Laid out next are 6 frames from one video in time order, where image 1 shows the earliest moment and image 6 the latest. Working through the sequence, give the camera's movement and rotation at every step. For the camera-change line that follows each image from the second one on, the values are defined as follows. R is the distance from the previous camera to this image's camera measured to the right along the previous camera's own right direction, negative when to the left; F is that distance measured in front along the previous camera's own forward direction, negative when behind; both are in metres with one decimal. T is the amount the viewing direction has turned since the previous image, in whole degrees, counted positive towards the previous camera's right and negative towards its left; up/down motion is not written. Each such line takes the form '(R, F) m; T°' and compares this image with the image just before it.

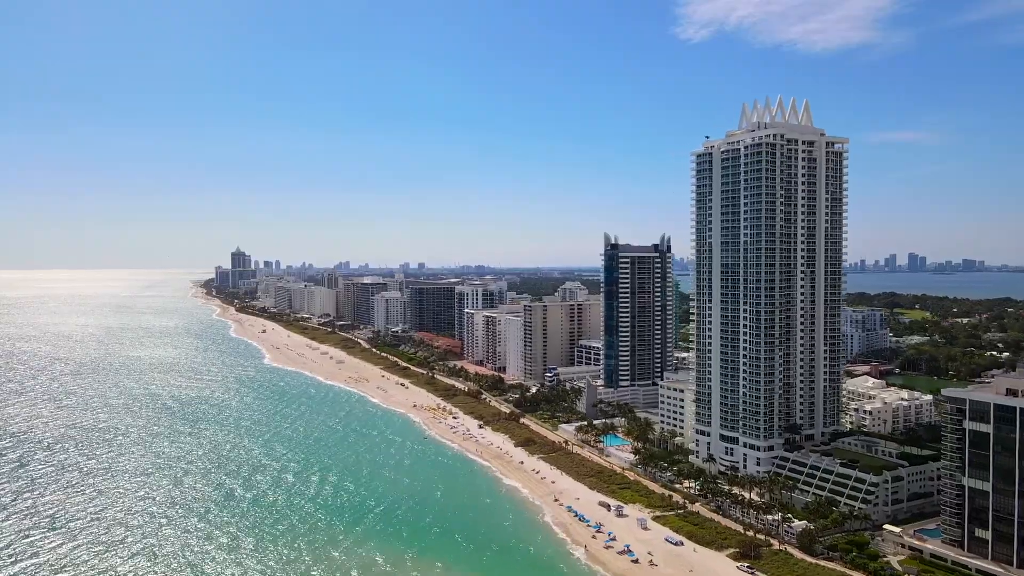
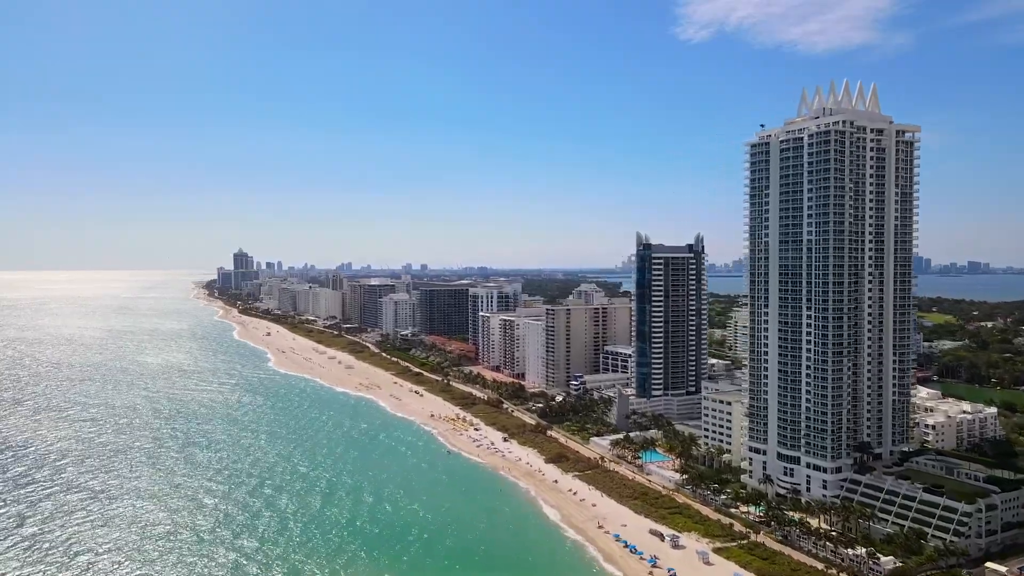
(-2.8, +5.3) m; 0°
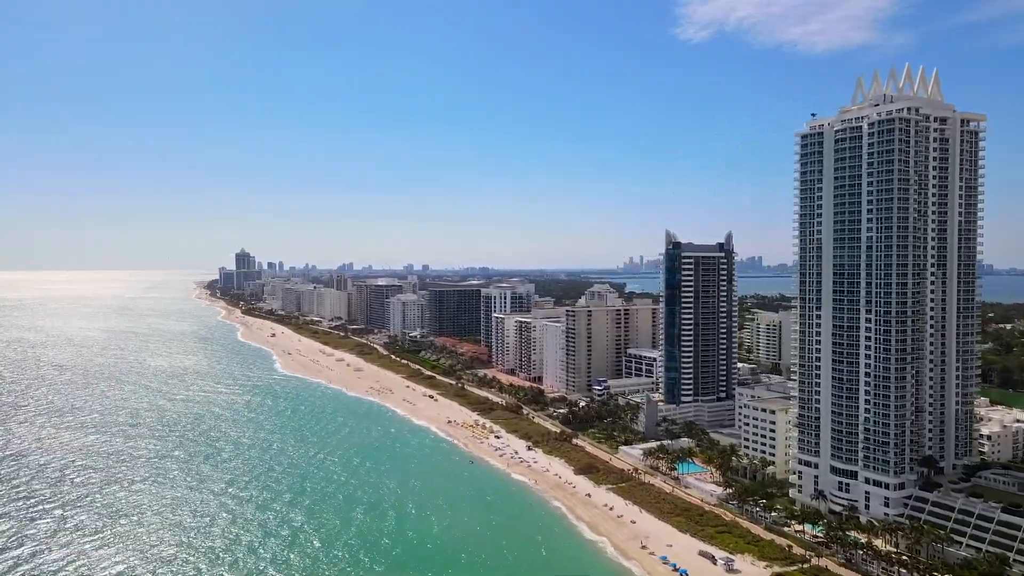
(-2.5, +3.7) m; 0°
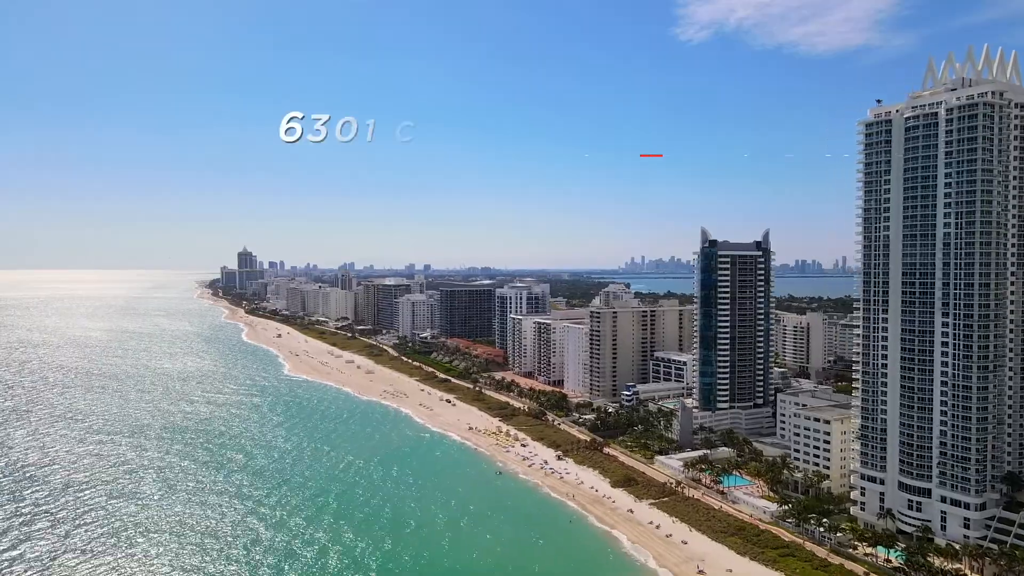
(-2.7, +4.0) m; 0°
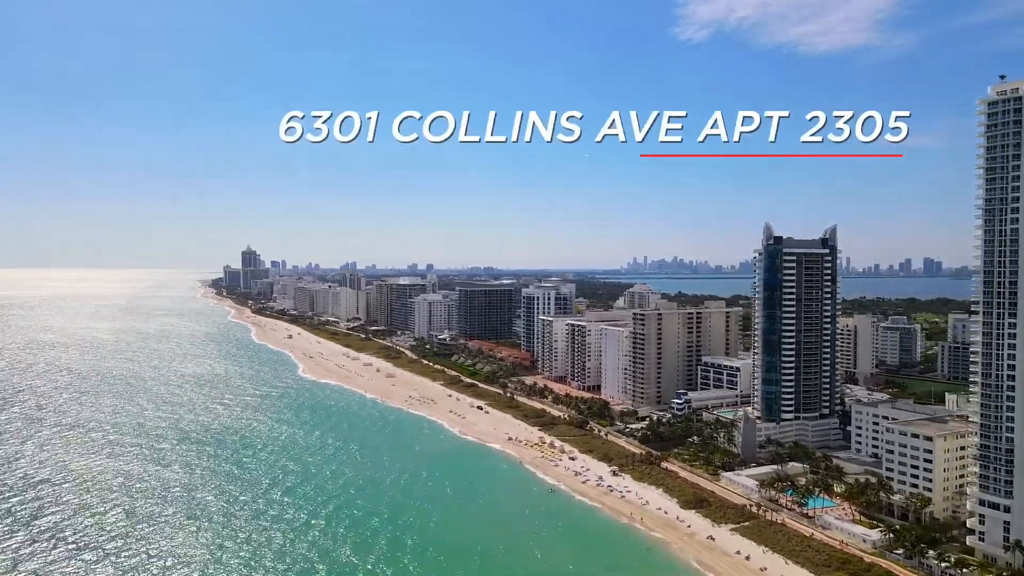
(-4.5, +5.6) m; 0°
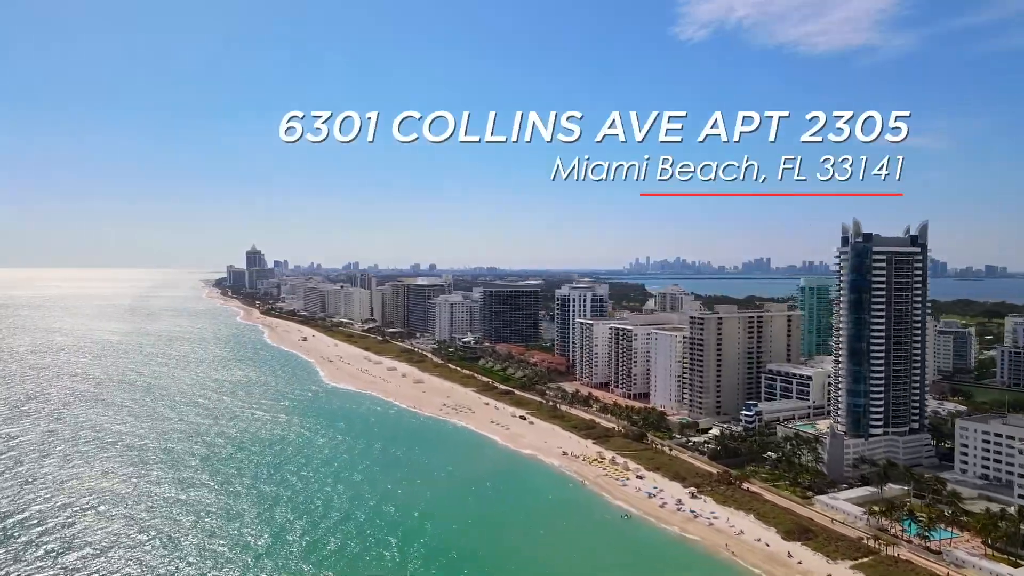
(-5.4, +5.9) m; 0°
